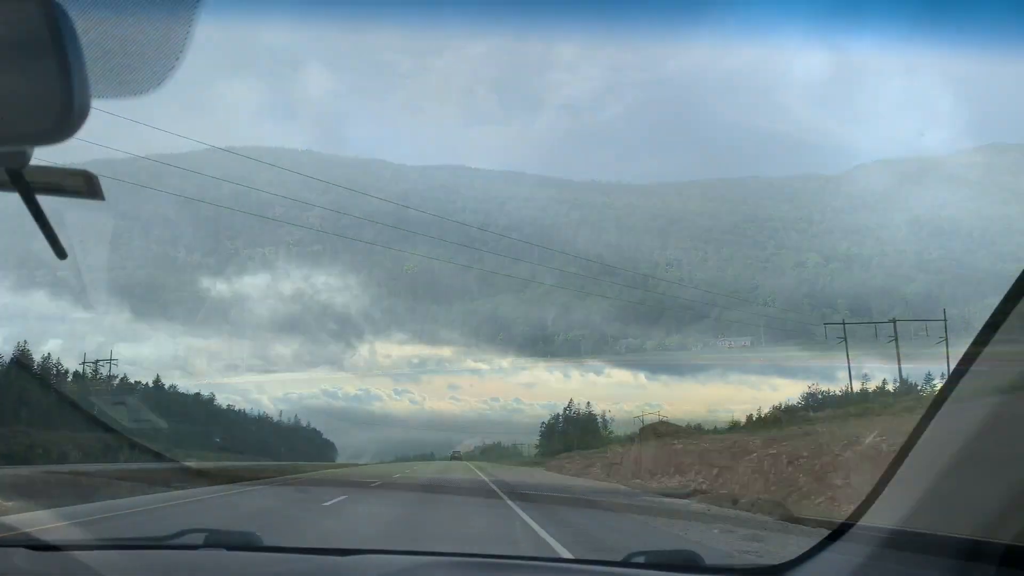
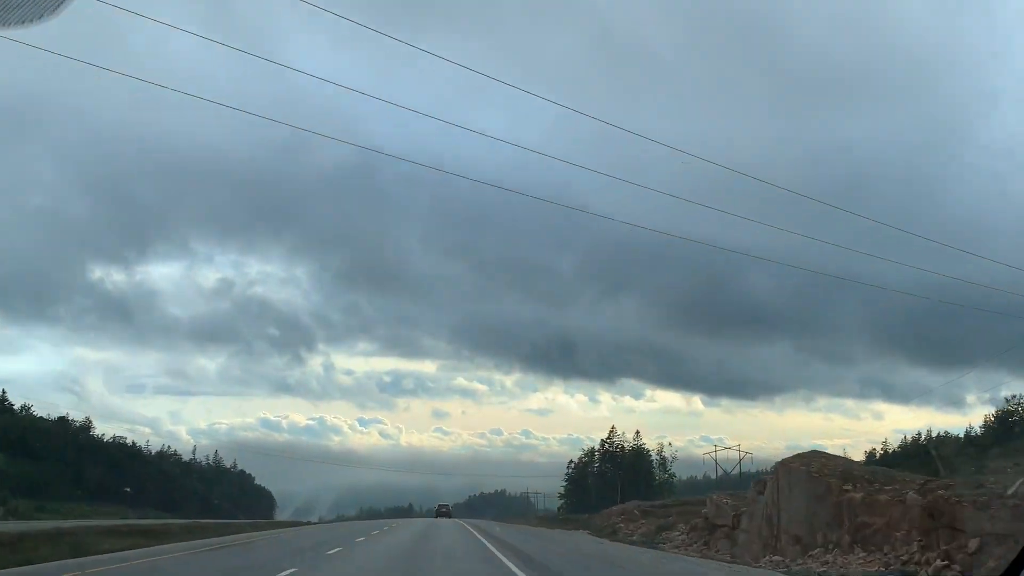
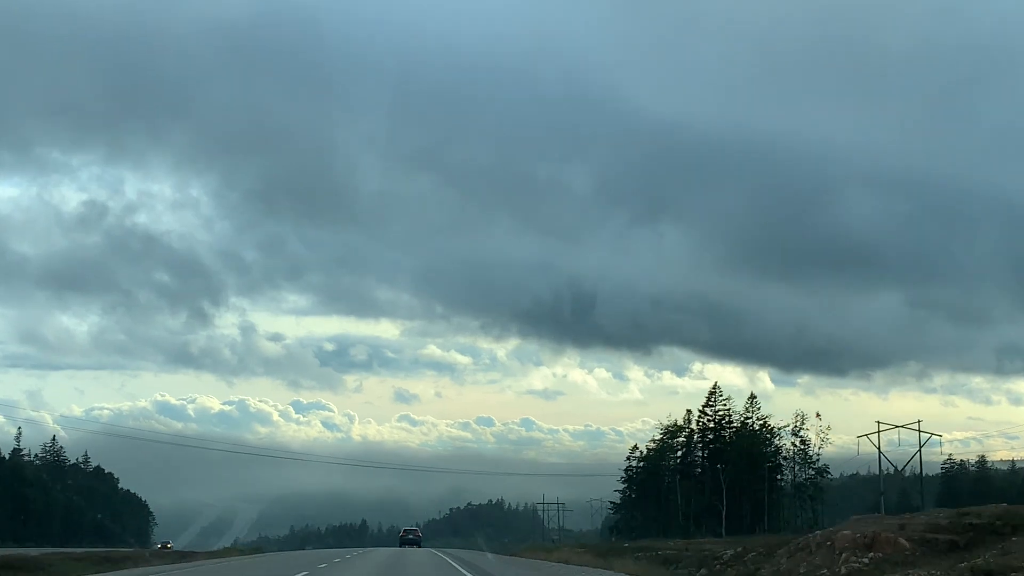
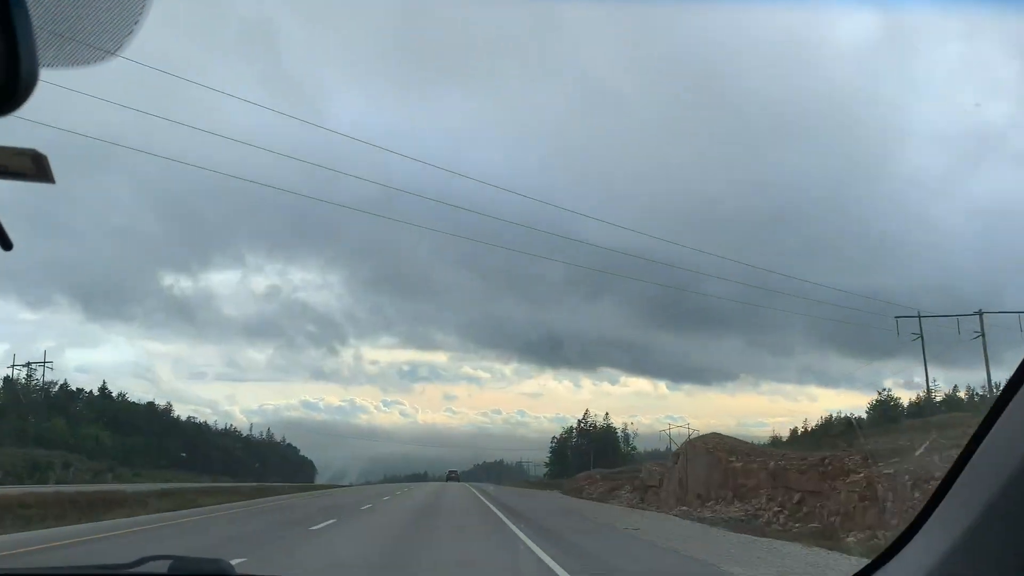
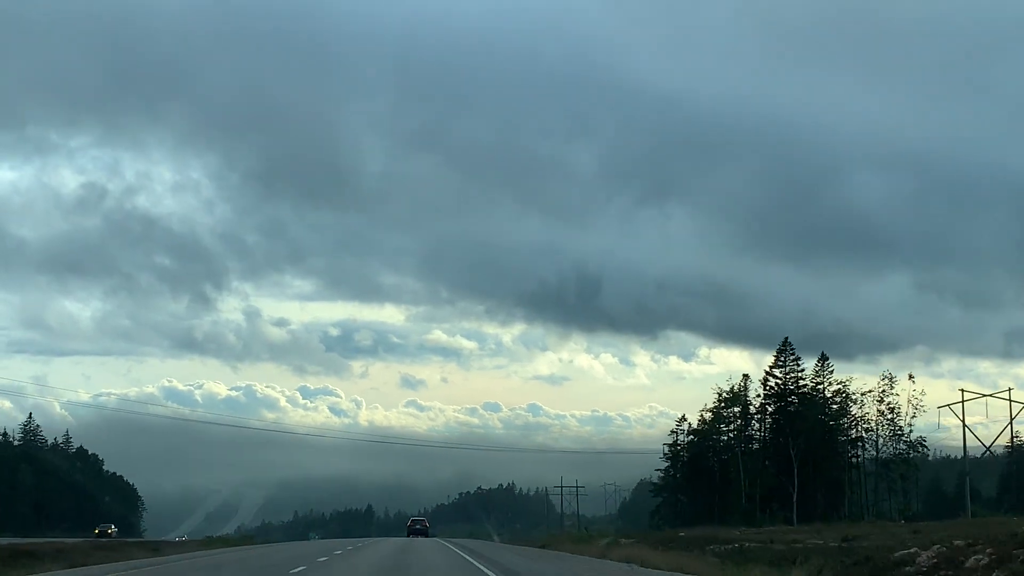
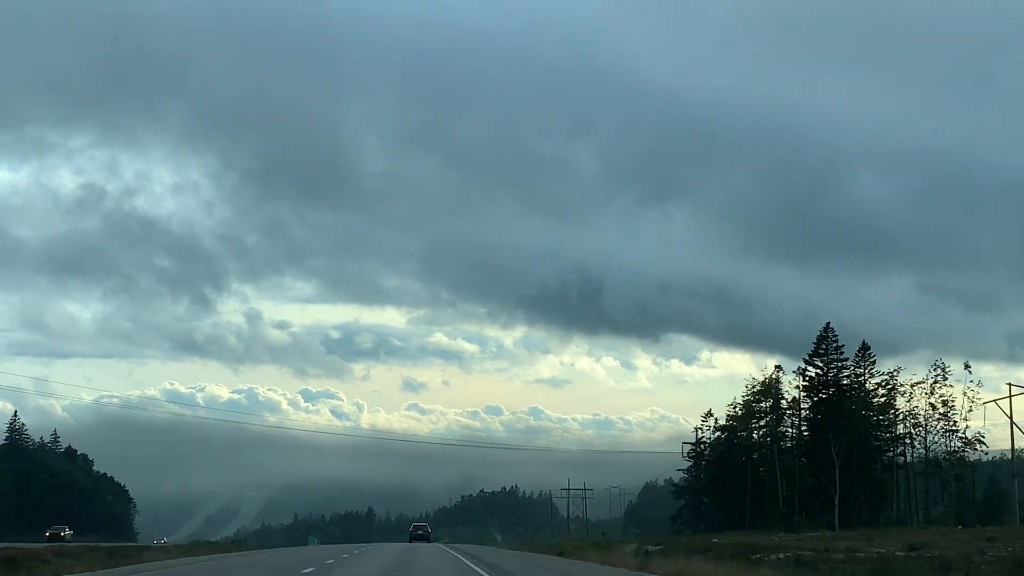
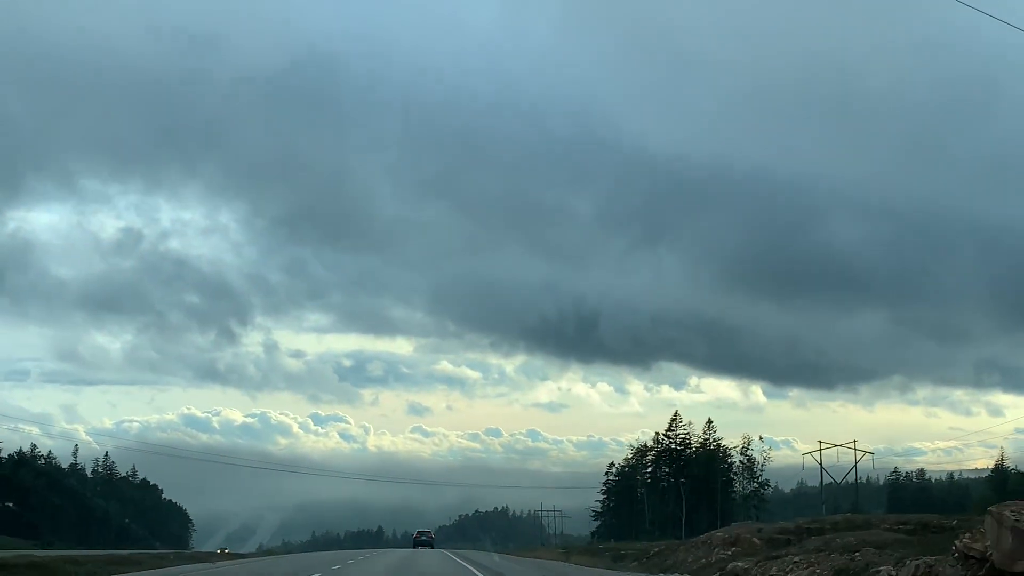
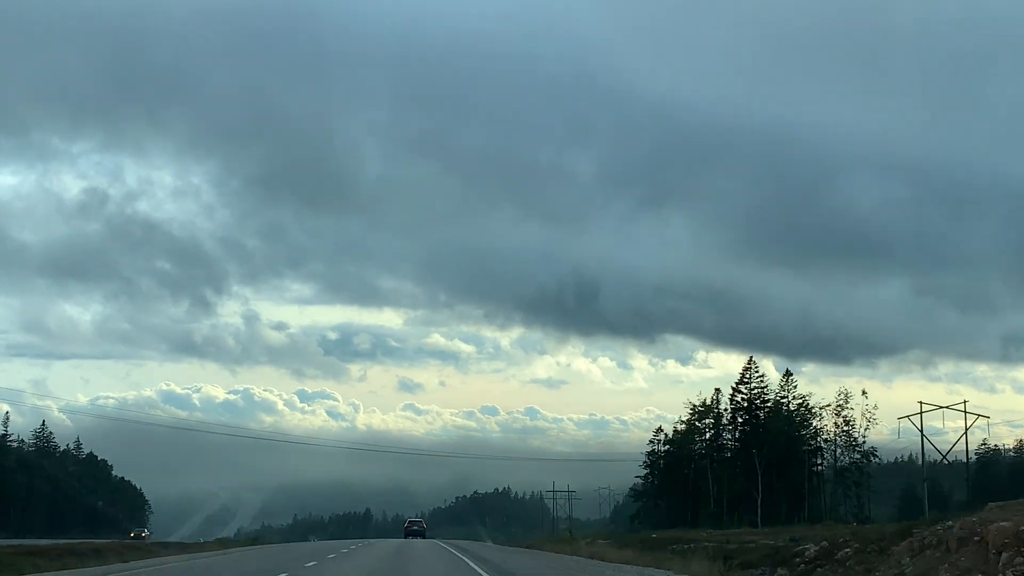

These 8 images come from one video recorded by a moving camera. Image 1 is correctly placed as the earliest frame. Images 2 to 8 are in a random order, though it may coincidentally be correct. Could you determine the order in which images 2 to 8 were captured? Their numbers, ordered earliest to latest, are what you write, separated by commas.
4, 2, 7, 3, 8, 5, 6
